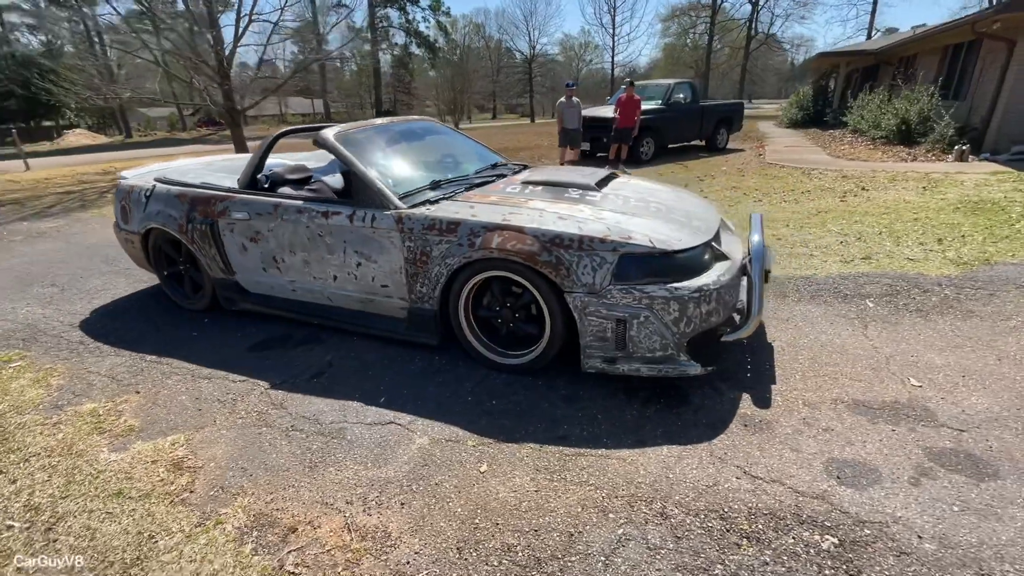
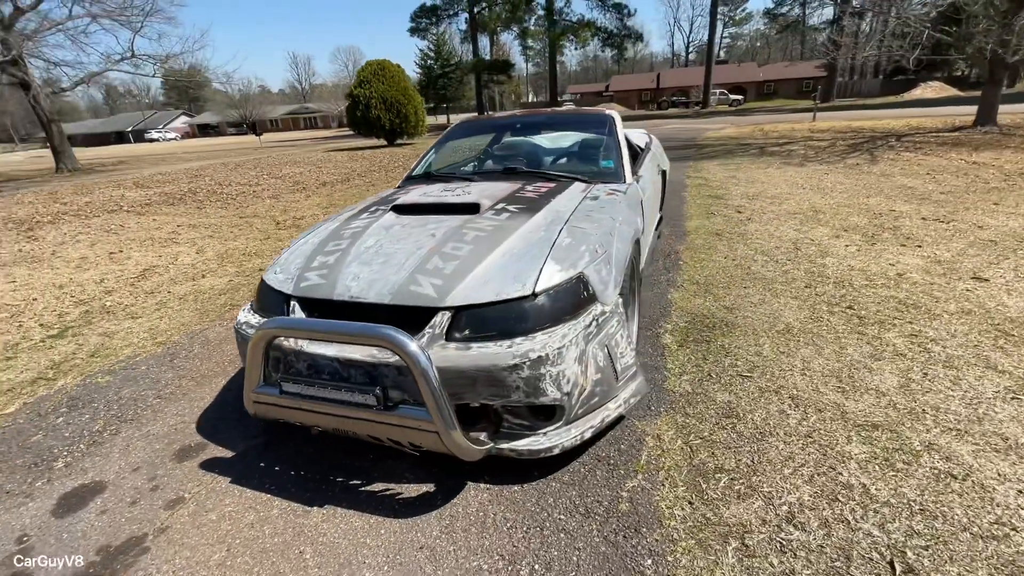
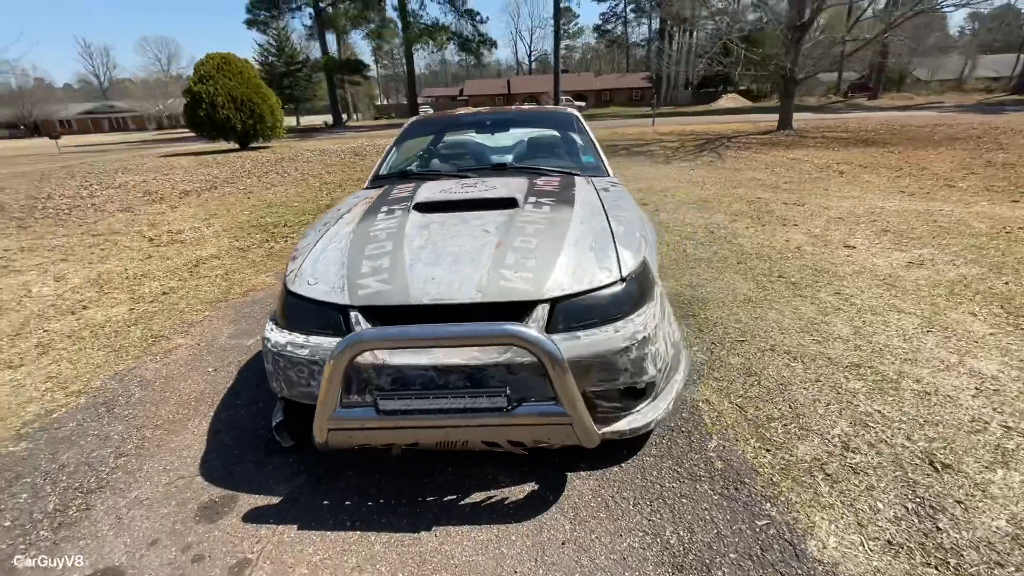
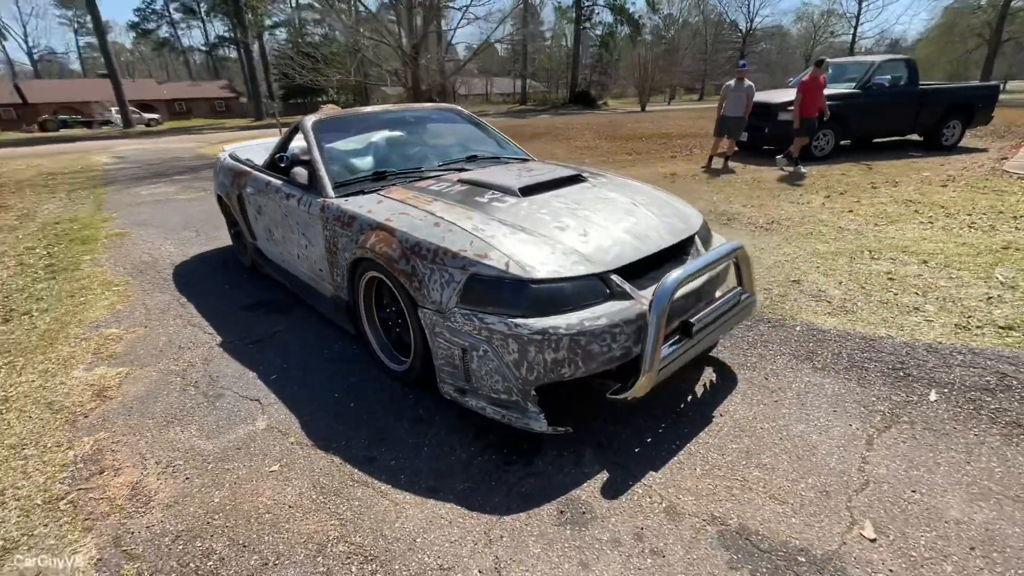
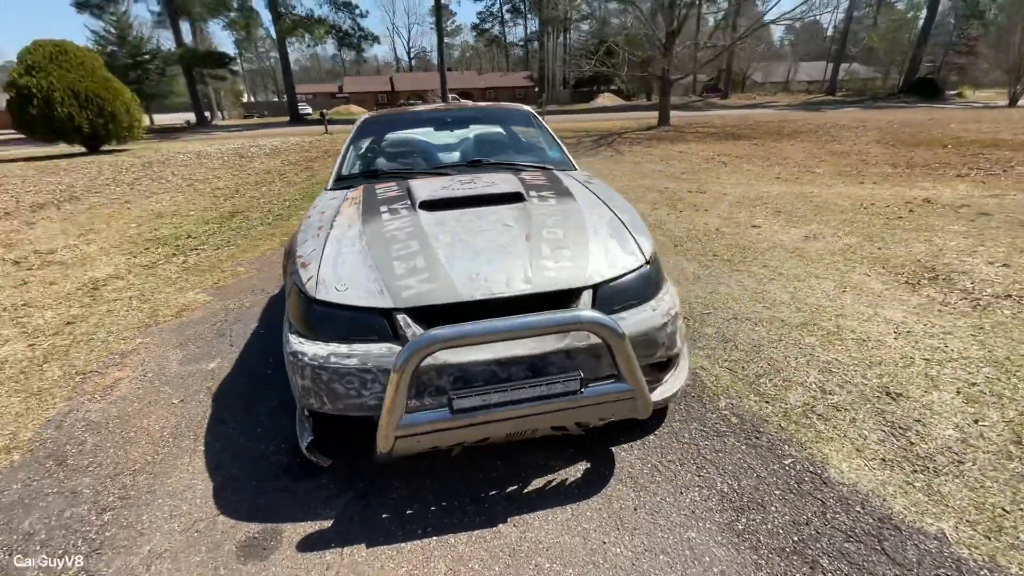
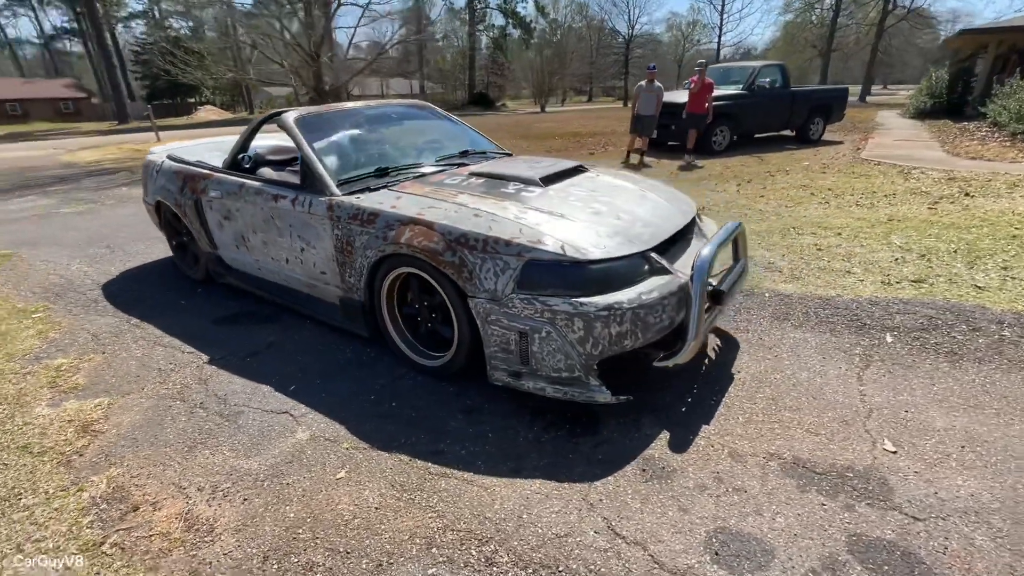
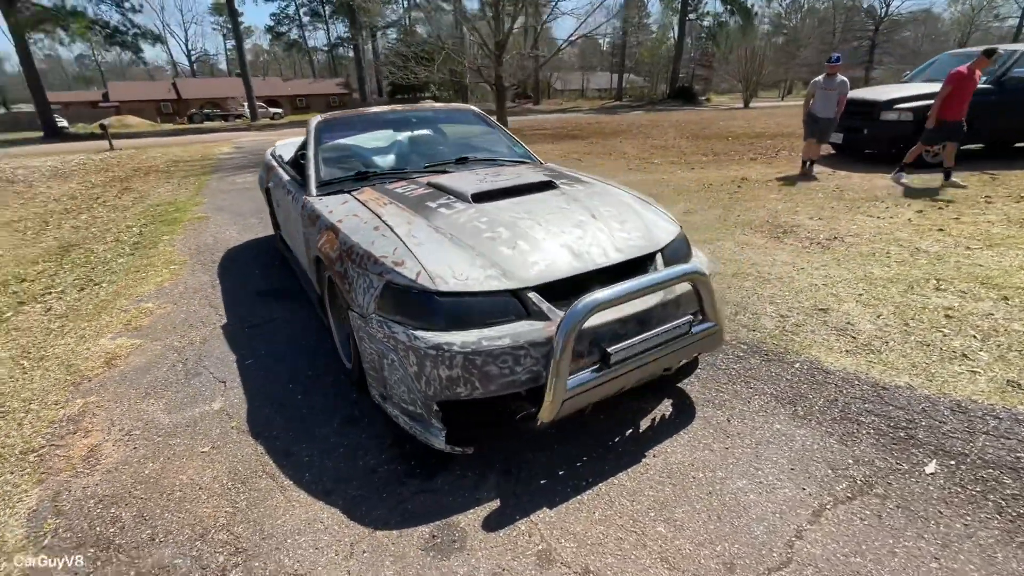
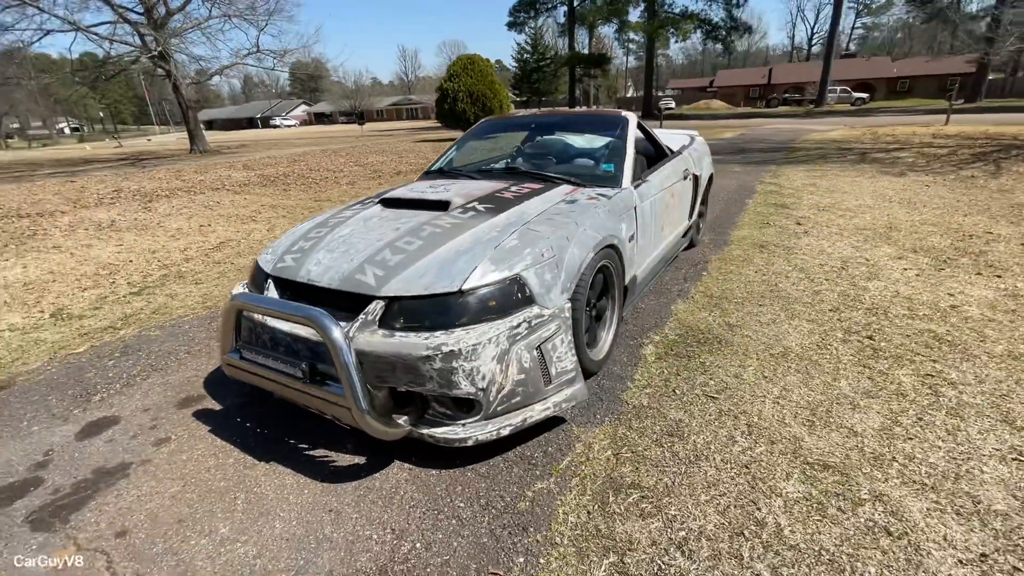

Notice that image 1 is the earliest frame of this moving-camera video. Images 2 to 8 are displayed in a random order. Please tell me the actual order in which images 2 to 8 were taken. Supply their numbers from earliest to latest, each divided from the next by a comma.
6, 4, 7, 5, 3, 2, 8
